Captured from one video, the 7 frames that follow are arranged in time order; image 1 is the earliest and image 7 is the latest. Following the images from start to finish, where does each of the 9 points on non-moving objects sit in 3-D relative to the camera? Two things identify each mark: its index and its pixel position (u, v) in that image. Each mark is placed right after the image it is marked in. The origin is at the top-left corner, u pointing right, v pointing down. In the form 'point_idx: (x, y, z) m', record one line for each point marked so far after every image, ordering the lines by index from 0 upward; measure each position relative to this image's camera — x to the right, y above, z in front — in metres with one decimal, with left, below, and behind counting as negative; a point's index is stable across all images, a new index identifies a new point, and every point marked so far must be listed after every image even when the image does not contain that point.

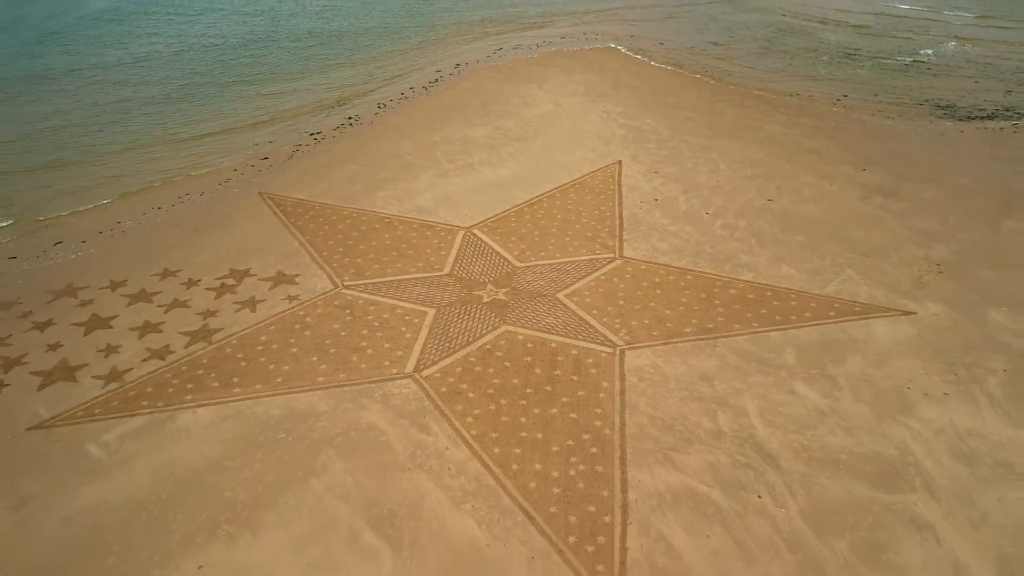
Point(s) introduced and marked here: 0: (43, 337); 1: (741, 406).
0: (-5.8, -0.6, +7.7) m
1: (+2.4, -1.2, +6.4) m
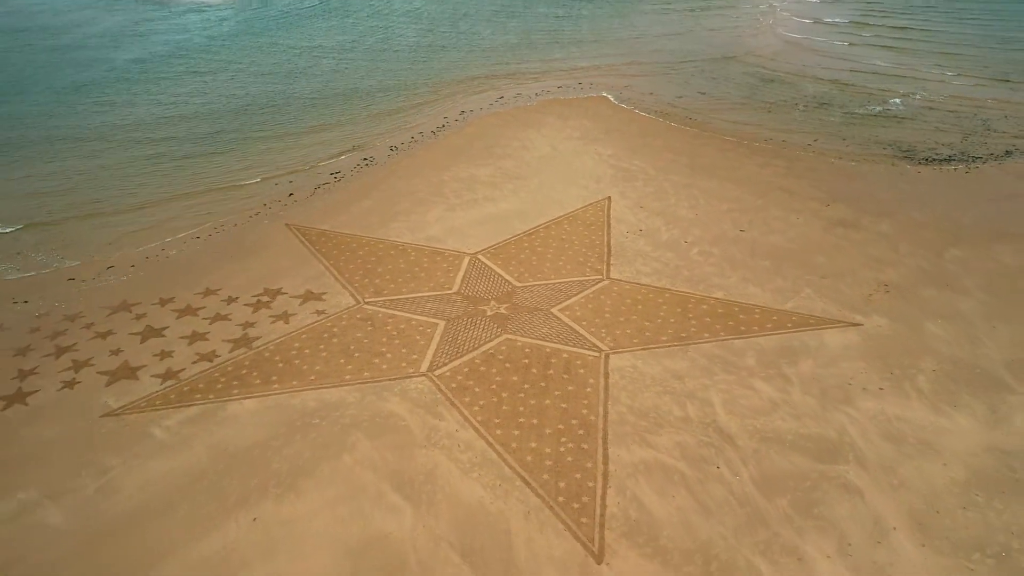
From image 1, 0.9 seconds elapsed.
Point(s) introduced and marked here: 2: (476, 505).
0: (-5.8, -0.8, +8.9) m
1: (+2.4, -1.3, +7.6) m
2: (-0.4, -2.2, +6.3) m
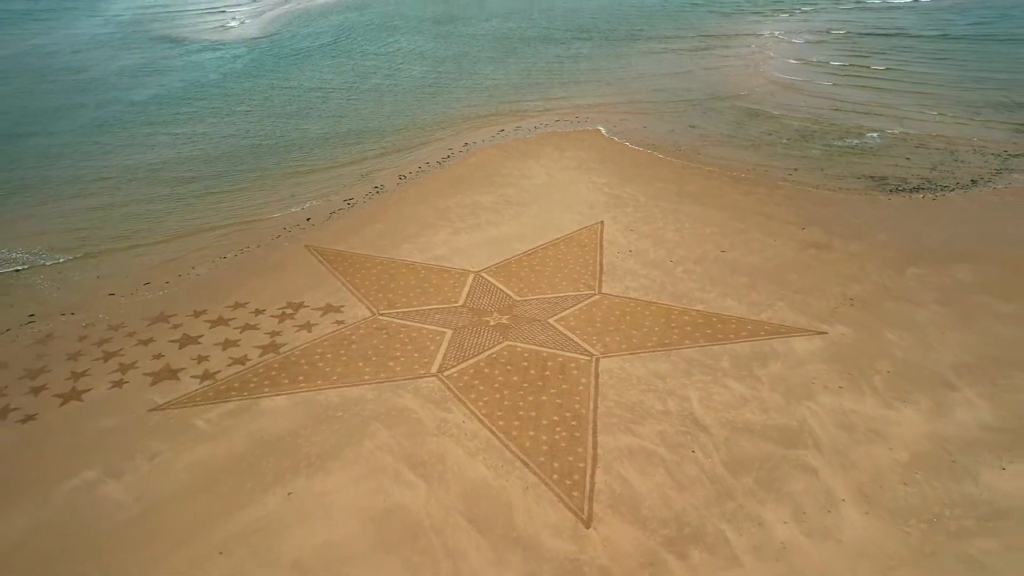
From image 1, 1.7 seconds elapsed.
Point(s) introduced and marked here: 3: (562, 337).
0: (-5.8, -1.0, +9.9) m
1: (+2.4, -1.5, +8.6) m
2: (-0.4, -2.3, +7.3) m
3: (+0.8, -0.8, +9.7) m
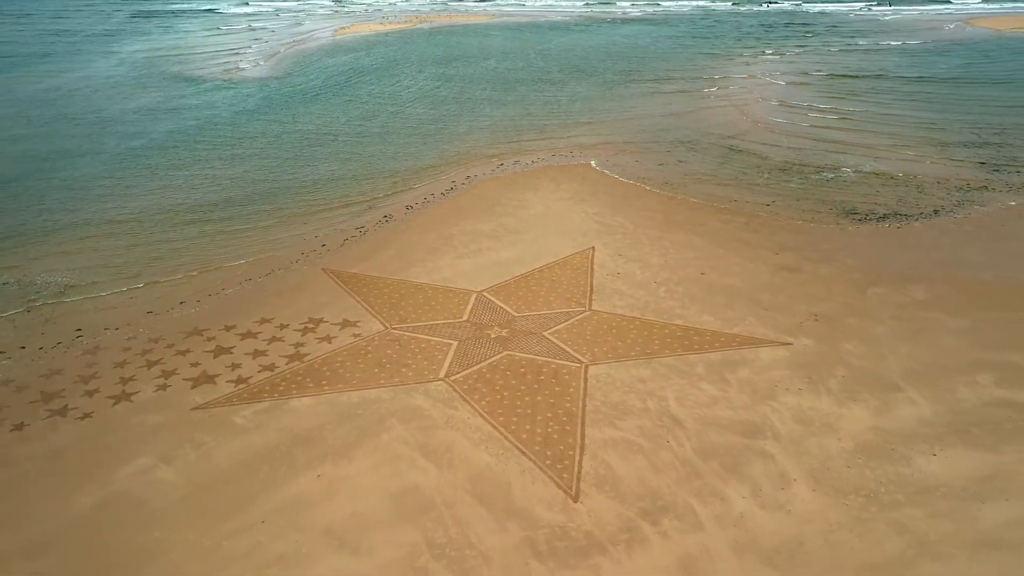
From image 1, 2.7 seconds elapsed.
0: (-5.8, -1.2, +11.1) m
1: (+2.4, -1.7, +9.7) m
2: (-0.4, -2.4, +8.4) m
3: (+0.8, -1.0, +11.0) m
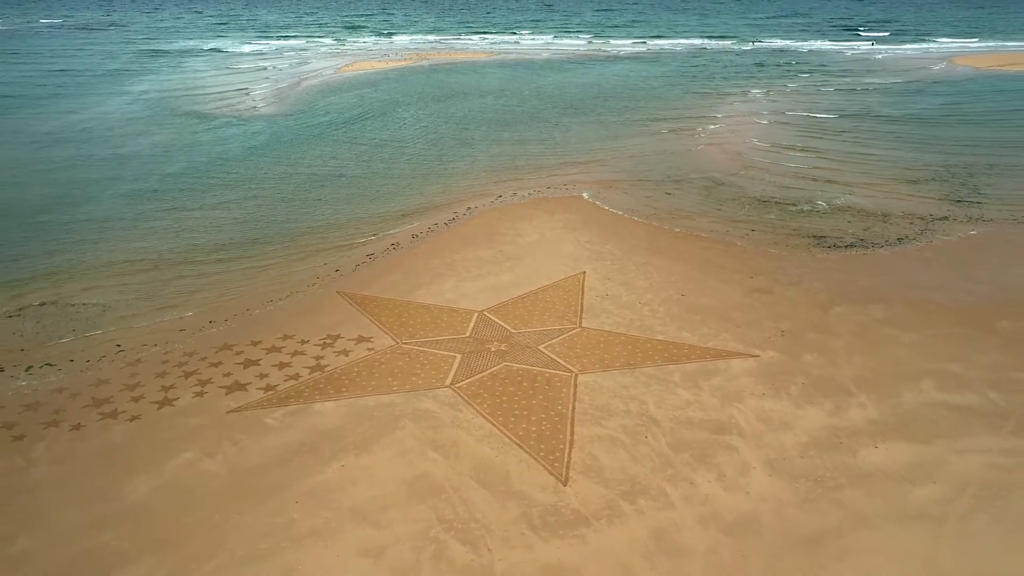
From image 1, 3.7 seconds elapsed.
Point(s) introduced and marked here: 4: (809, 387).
0: (-5.8, -1.6, +12.4) m
1: (+2.3, -2.0, +11.1) m
2: (-0.4, -2.6, +9.7) m
3: (+0.7, -1.4, +12.3) m
4: (+5.5, -1.8, +11.4) m
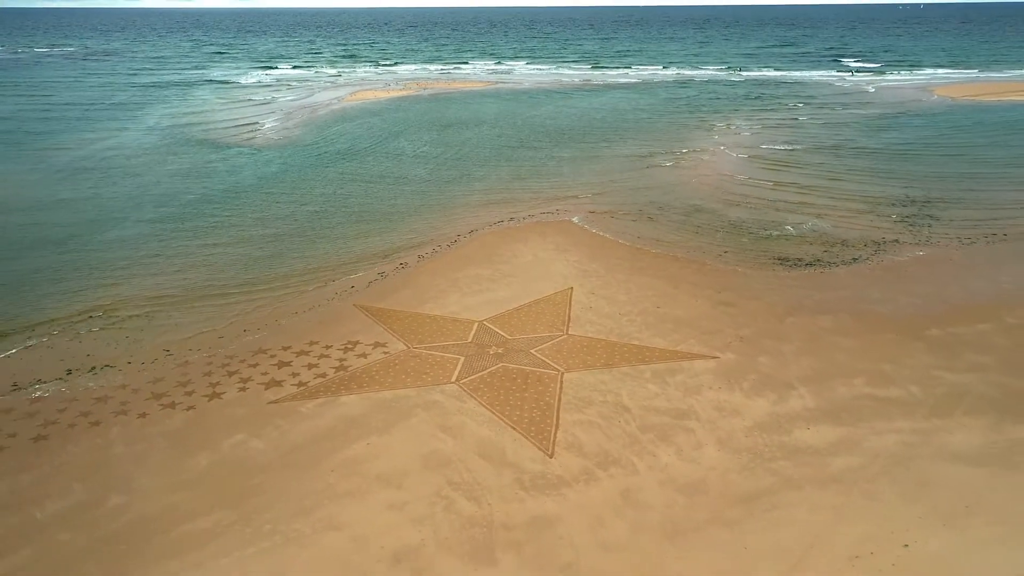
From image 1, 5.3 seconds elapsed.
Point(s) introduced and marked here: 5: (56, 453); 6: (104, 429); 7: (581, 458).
0: (-5.9, -1.9, +14.4) m
1: (+2.2, -2.2, +13.1) m
2: (-0.5, -2.8, +11.7) m
3: (+0.6, -1.7, +14.4) m
4: (+5.4, -2.0, +13.5) m
5: (-8.5, -3.1, +11.6) m
6: (-8.0, -2.8, +12.3) m
7: (+1.2, -3.0, +11.1) m
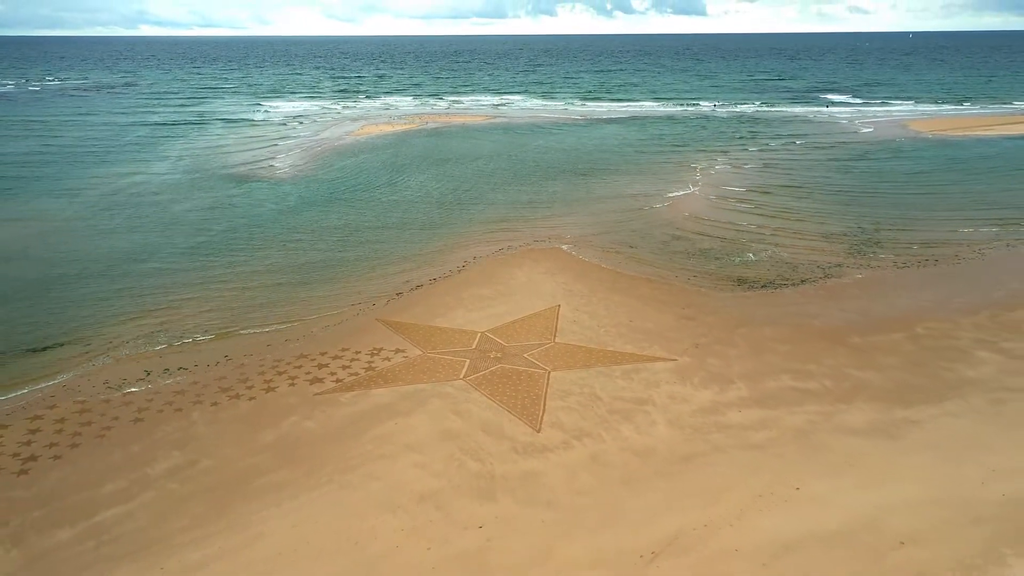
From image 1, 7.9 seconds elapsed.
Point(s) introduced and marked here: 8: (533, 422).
0: (-6.0, -2.3, +17.7) m
1: (+2.1, -2.6, +16.4) m
2: (-0.6, -3.1, +15.0) m
3: (+0.5, -2.1, +17.7) m
4: (+5.3, -2.4, +16.9) m
5: (-8.6, -3.4, +14.8) m
6: (-8.1, -3.1, +15.5) m
7: (+1.1, -3.3, +14.4) m
8: (+0.5, -3.2, +14.7) m
